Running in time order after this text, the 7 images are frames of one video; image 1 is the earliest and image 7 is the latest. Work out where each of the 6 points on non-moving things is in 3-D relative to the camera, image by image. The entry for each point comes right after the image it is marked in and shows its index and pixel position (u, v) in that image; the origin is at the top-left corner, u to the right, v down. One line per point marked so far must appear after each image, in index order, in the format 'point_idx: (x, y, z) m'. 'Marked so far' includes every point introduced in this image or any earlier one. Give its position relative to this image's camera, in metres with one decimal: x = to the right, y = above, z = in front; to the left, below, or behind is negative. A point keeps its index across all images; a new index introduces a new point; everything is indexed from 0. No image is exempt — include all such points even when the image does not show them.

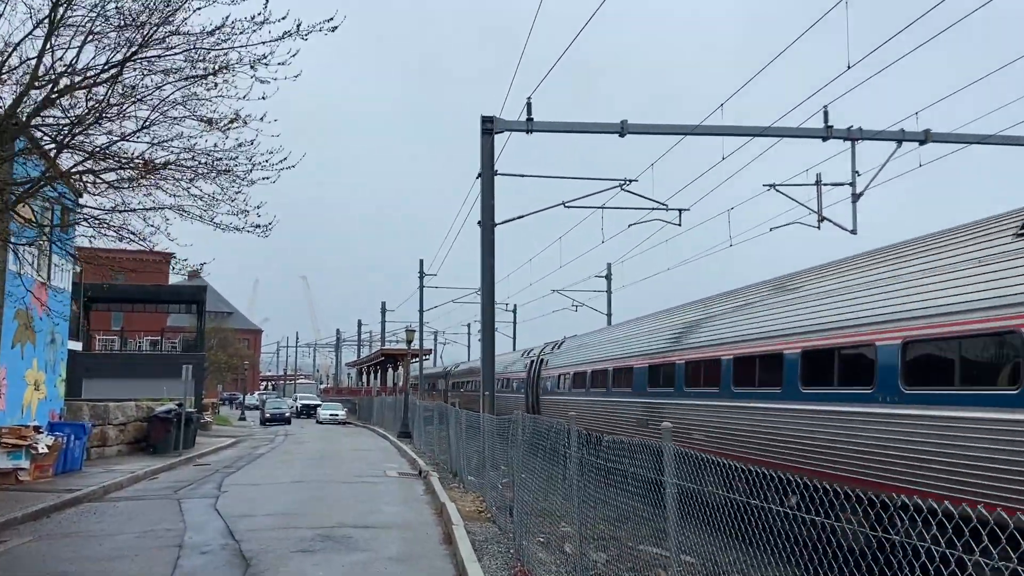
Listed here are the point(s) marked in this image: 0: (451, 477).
0: (-1.3, -3.9, +19.1) m
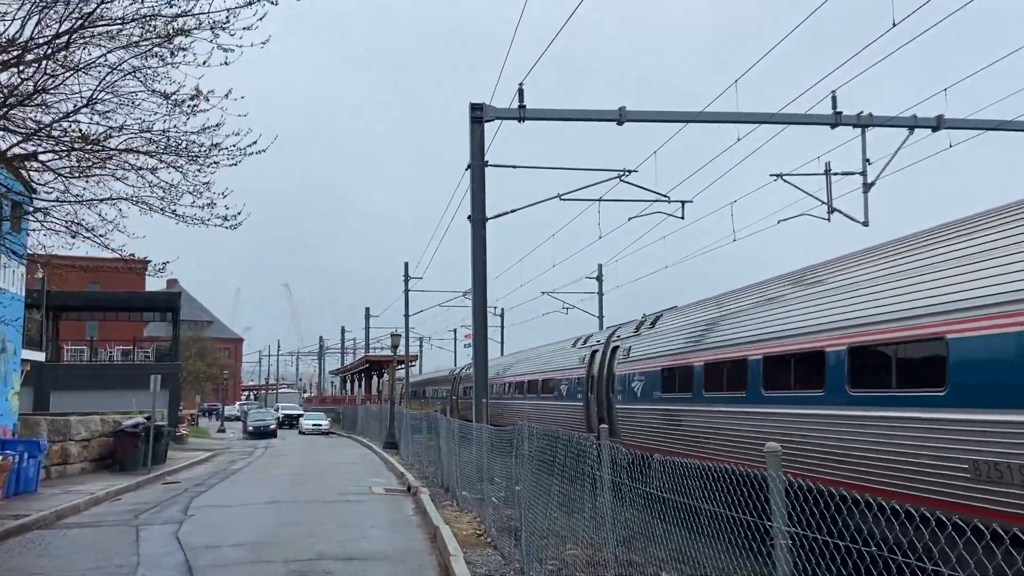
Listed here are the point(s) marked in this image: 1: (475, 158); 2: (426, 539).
0: (-1.3, -3.9, +17.6) m
1: (-0.8, +2.8, +20.0) m
2: (-1.0, -3.0, +11.1) m
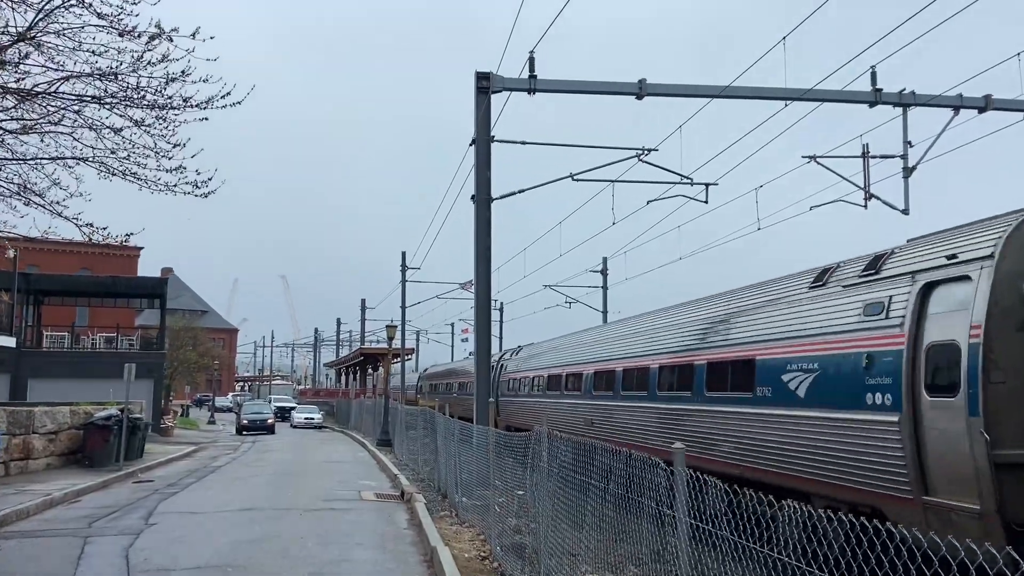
0: (-1.3, -3.6, +15.9) m
1: (-0.6, +3.1, +18.2) m
2: (-0.9, -2.8, +9.4) m
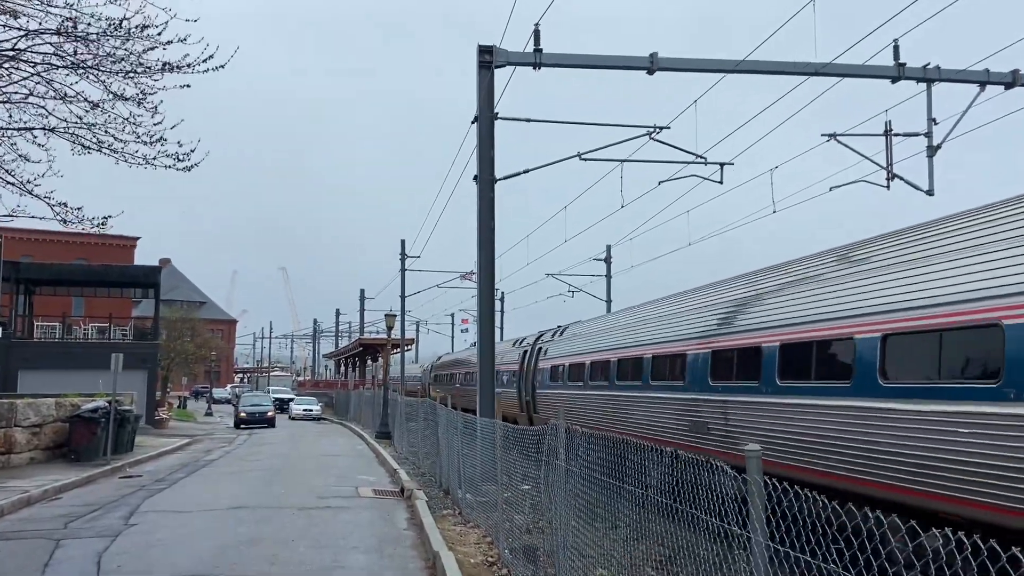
0: (-1.2, -3.4, +15.1) m
1: (-0.5, +3.4, +17.3) m
2: (-0.8, -2.6, +8.6) m
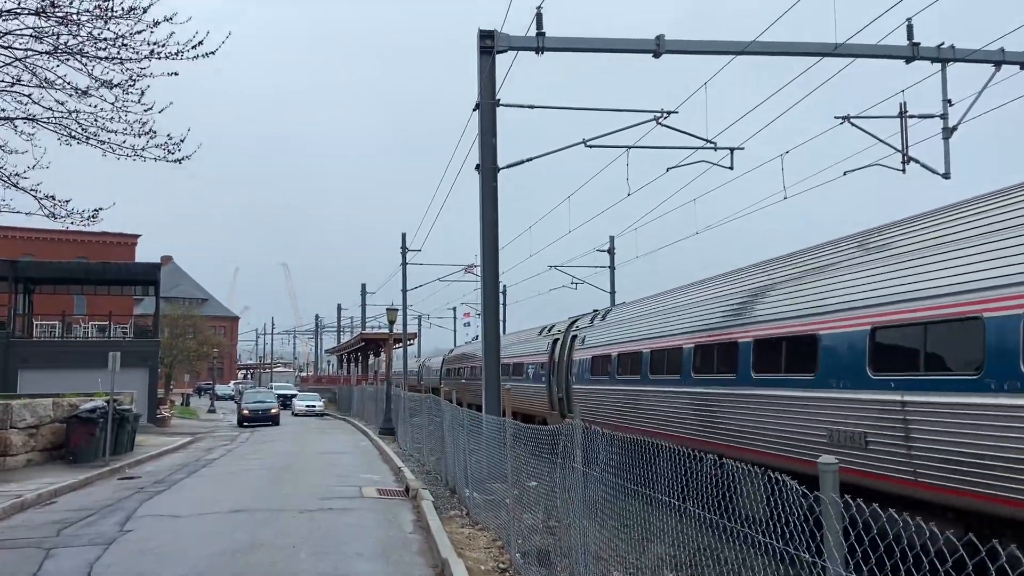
0: (-1.0, -3.2, +14.6) m
1: (-0.5, +3.5, +16.8) m
2: (-0.7, -2.5, +8.1) m
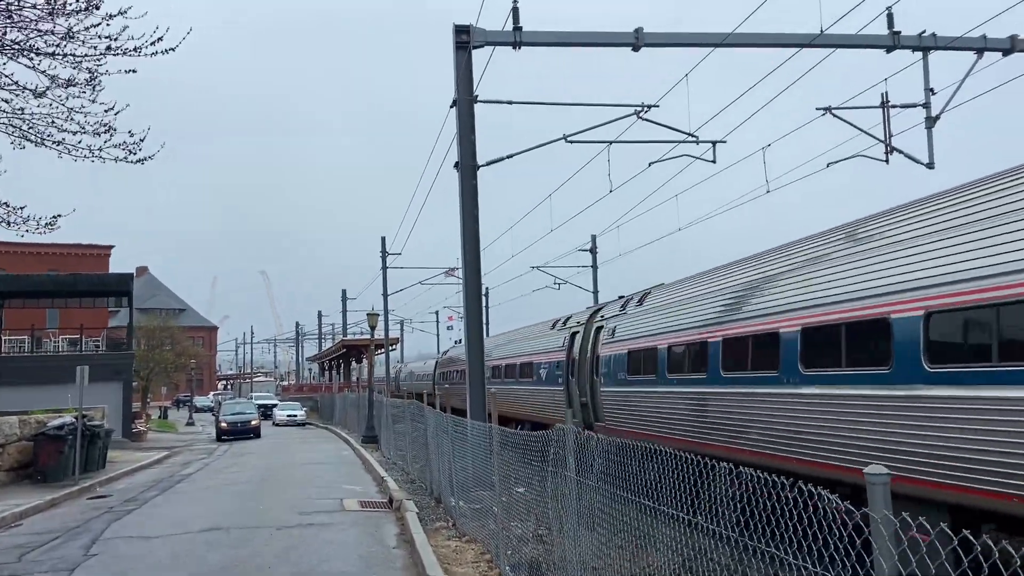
0: (-1.2, -3.3, +14.1) m
1: (-0.9, +3.5, +16.3) m
2: (-0.8, -2.5, +7.6) m
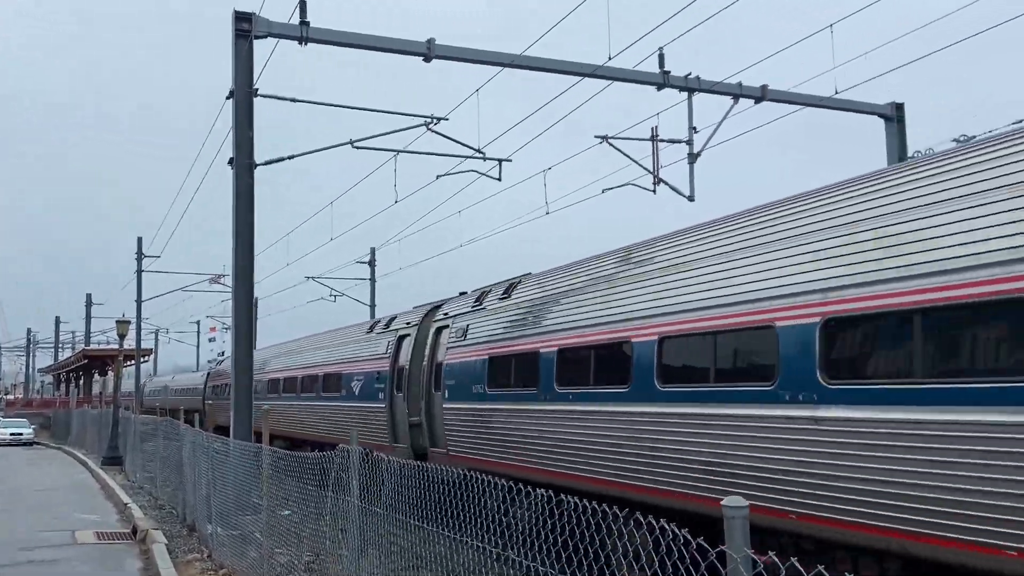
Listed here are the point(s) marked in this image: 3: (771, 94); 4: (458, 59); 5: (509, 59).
0: (-4.5, -3.4, +12.7) m
1: (-4.5, +3.3, +15.1) m
2: (-2.5, -2.5, +6.5) m
3: (+5.7, +4.2, +19.8) m
4: (-0.9, +4.2, +16.7) m
5: (0.0, +4.3, +17.2) m
